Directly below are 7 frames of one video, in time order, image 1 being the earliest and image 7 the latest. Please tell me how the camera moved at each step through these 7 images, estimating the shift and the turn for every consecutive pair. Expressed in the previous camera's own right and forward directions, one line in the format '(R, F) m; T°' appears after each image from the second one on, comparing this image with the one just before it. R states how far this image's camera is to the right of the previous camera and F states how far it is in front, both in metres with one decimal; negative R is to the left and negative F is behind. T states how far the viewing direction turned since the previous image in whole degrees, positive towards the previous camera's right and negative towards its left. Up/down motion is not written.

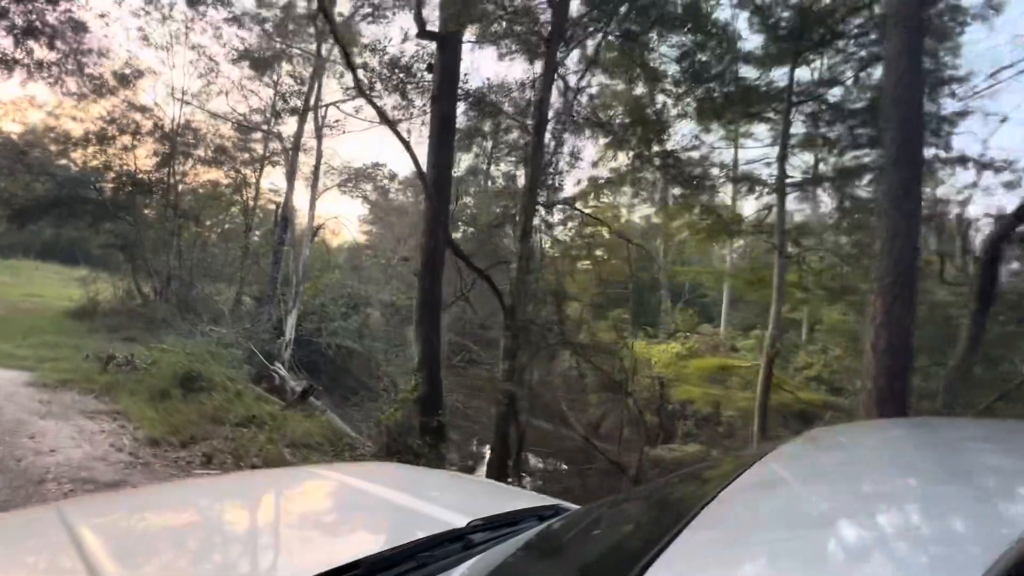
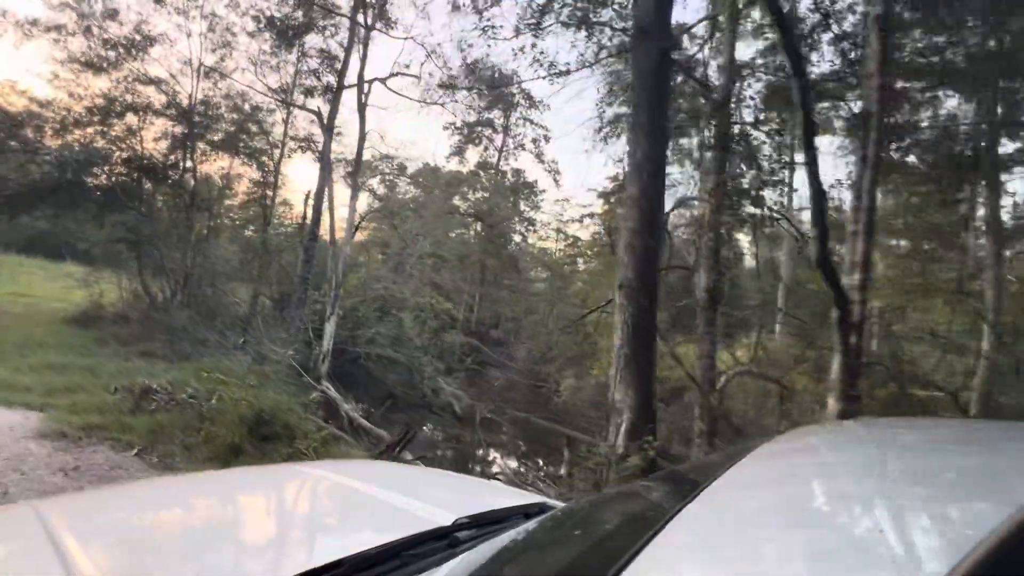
(-0.6, +0.5) m; +1°
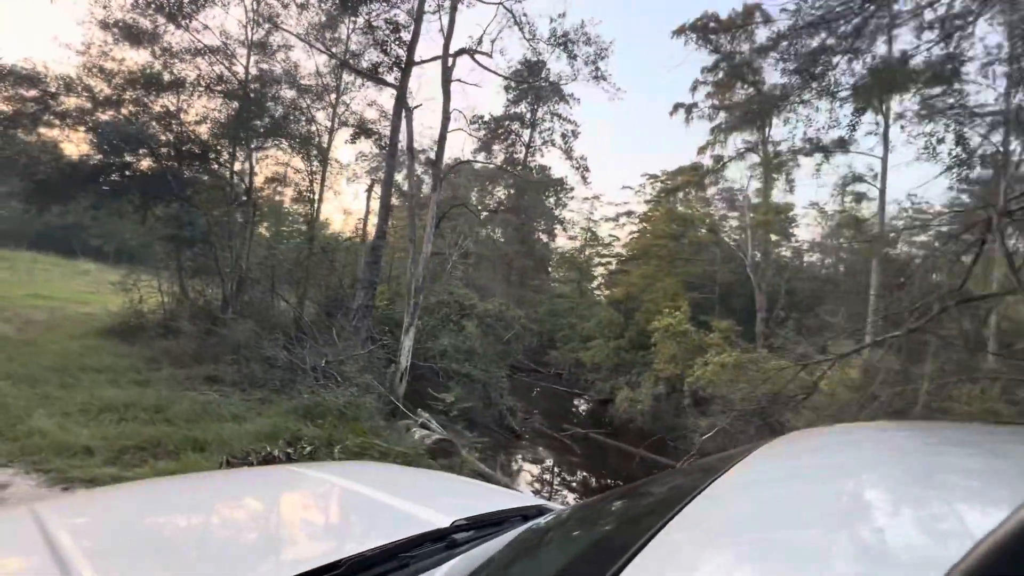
(-0.7, +0.5) m; 0°
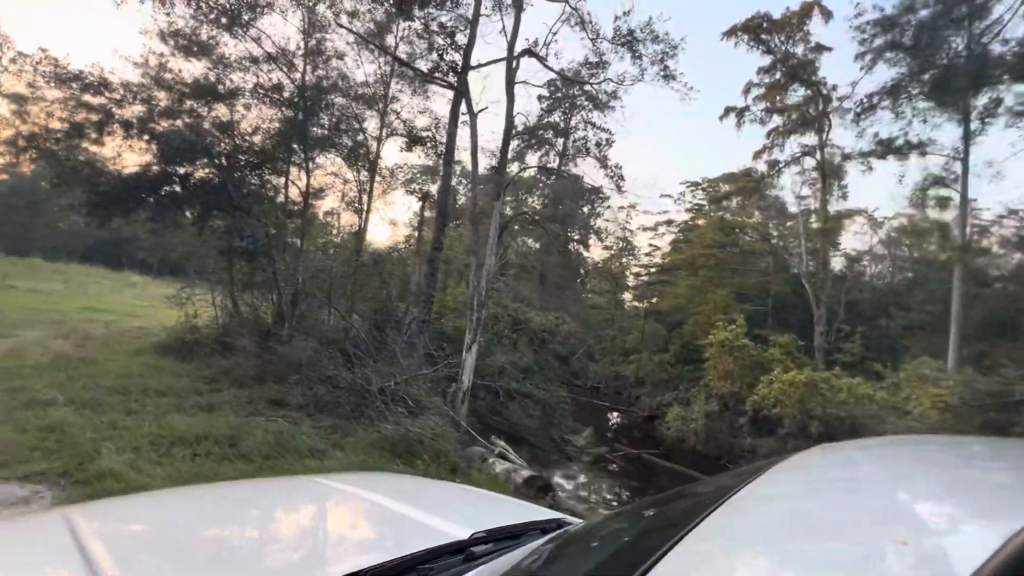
(-0.3, +0.2) m; -3°
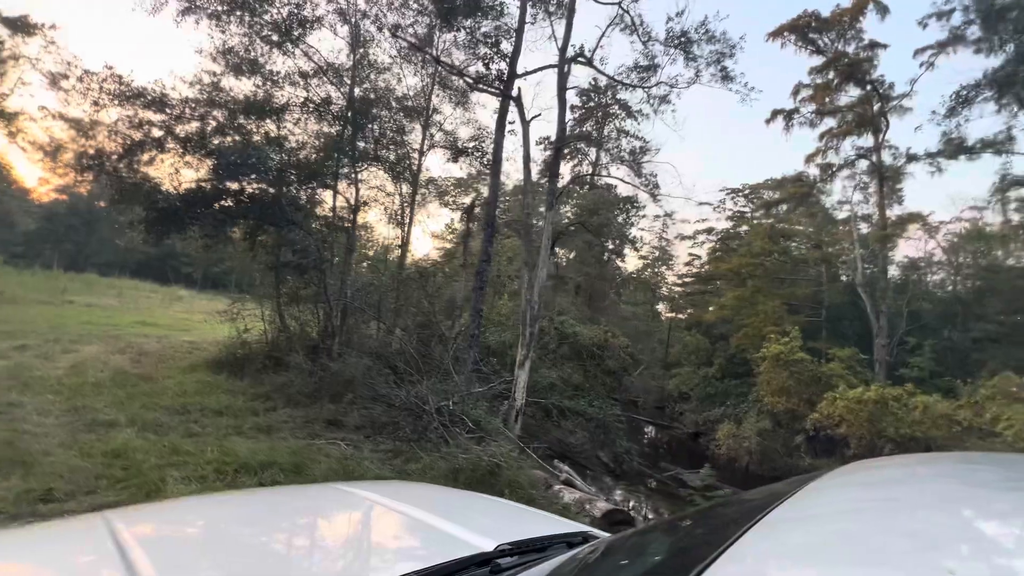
(-0.1, +0.1) m; -3°
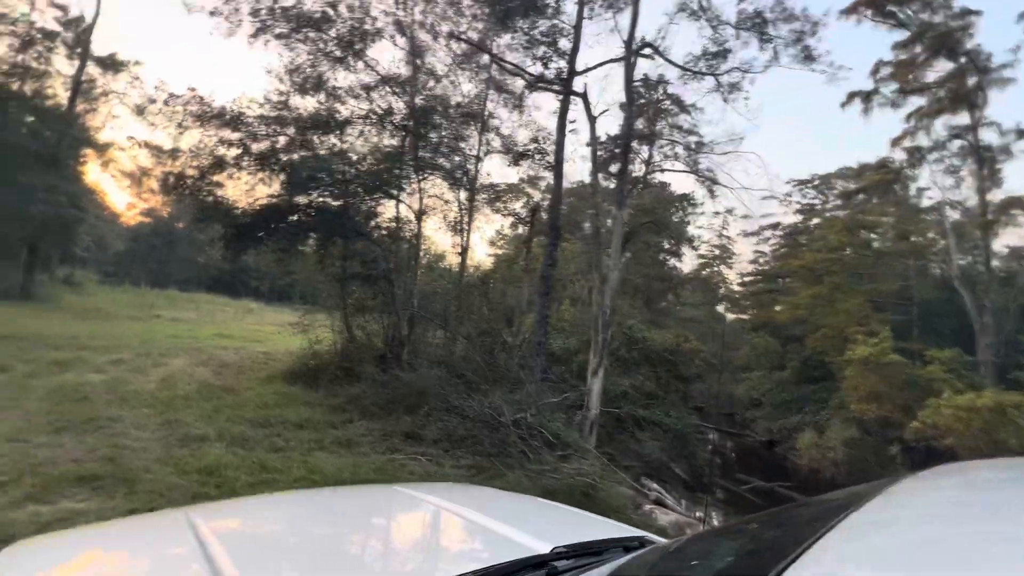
(-0.1, +0.1) m; -6°
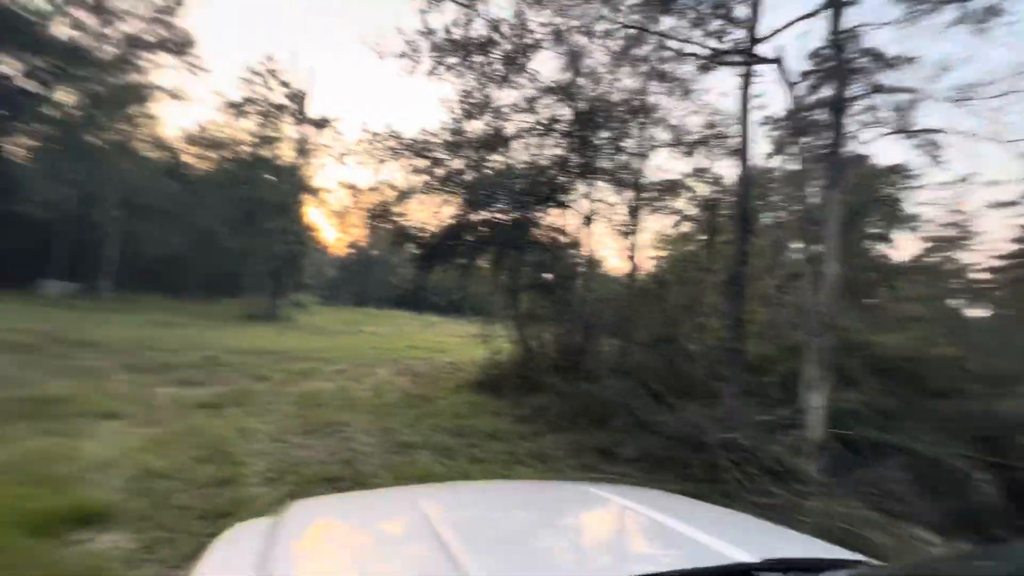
(-0.1, +0.1) m; -19°
